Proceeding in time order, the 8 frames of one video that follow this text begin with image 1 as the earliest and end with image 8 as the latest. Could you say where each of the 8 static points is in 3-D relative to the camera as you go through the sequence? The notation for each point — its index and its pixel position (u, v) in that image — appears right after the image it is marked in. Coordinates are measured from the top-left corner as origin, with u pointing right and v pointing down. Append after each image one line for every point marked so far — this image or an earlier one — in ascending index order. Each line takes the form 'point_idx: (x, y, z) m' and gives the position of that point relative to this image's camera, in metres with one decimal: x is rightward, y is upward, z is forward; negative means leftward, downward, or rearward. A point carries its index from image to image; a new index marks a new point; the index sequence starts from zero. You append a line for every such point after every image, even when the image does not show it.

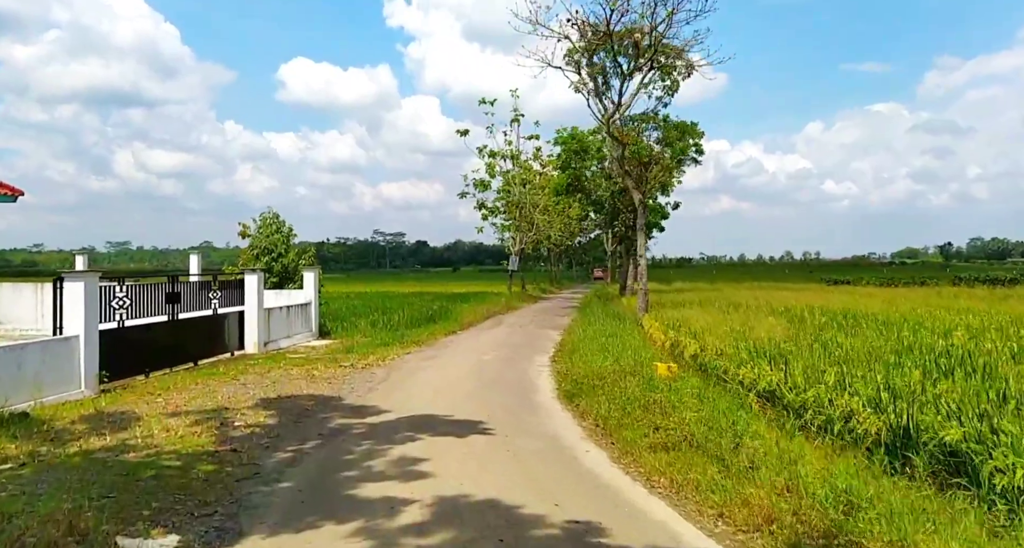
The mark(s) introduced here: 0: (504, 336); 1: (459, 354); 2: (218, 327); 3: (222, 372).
0: (-0.3, -1.9, +19.2) m
1: (-1.0, -1.9, +14.8) m
2: (-6.5, -1.2, +14.1) m
3: (-5.5, -1.8, +12.0) m
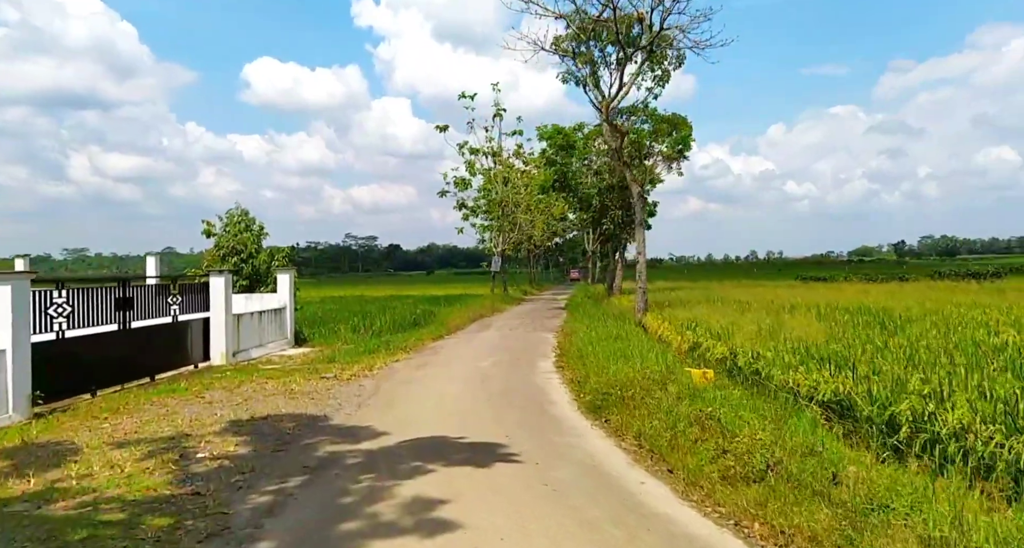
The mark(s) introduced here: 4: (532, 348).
0: (-0.6, -1.9, +17.9) m
1: (-1.1, -1.8, +13.4) m
2: (-6.5, -1.2, +12.5) m
3: (-5.4, -1.9, +10.4) m
4: (+0.6, -1.8, +15.4) m
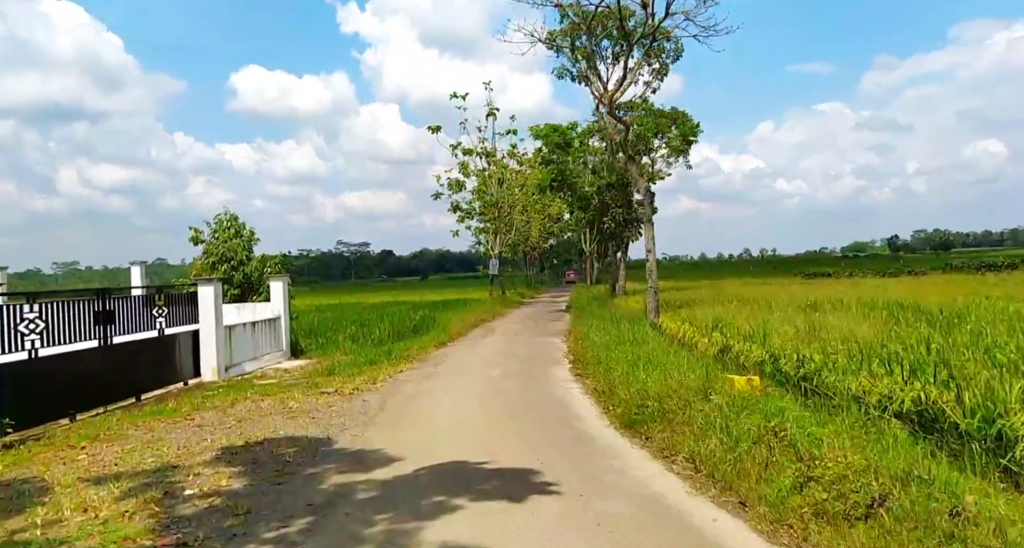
0: (-0.4, -2.0, +17.1) m
1: (-0.8, -1.9, +12.6) m
2: (-6.3, -1.4, +11.6) m
3: (-5.1, -2.0, +9.6) m
4: (+0.8, -1.9, +14.6) m
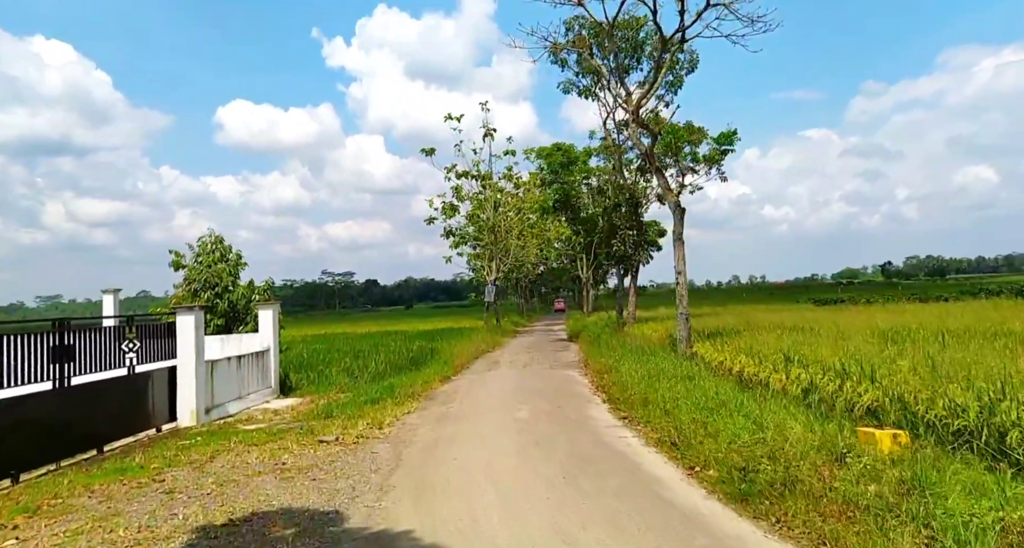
0: (0.0, -2.6, +15.4) m
1: (-0.4, -2.3, +10.9) m
2: (-5.8, -1.8, +9.9) m
3: (-4.6, -2.3, +7.8) m
4: (+1.3, -2.4, +12.9) m
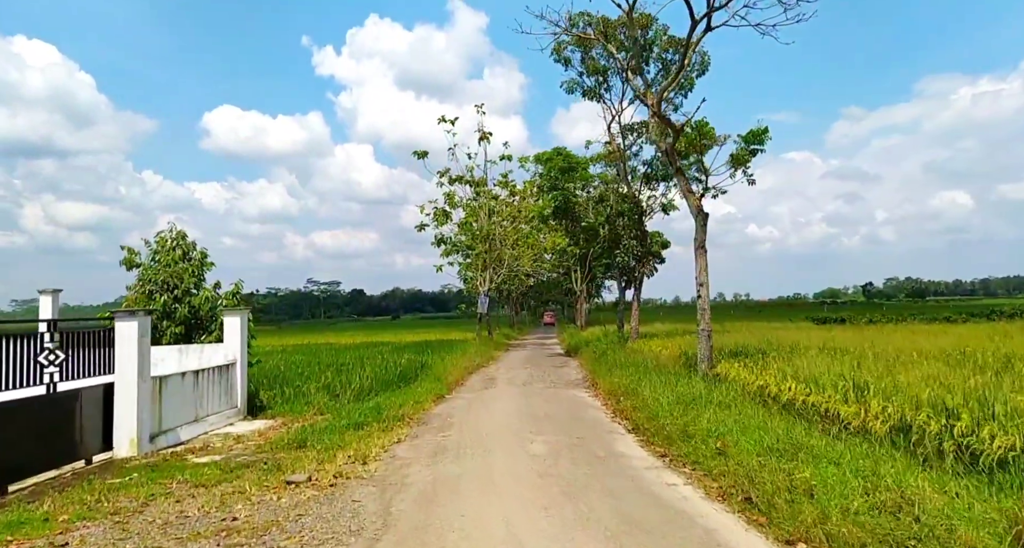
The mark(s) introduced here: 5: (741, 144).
0: (0.0, -2.8, +13.6) m
1: (-0.2, -2.4, +9.1) m
2: (-5.6, -1.8, +8.0) m
3: (-4.4, -2.3, +6.0) m
4: (+1.4, -2.5, +11.2) m
5: (+5.0, +2.9, +13.8) m
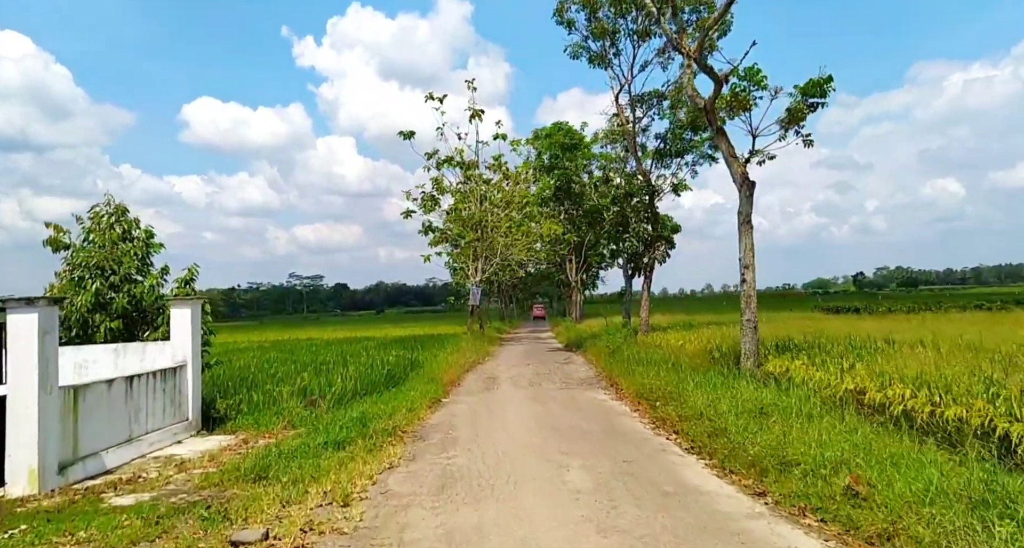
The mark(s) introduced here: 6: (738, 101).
0: (+0.2, -2.4, +11.5) m
1: (+0.1, -2.1, +7.0) m
2: (-5.3, -1.5, +5.7) m
3: (-4.0, -2.0, +3.7) m
4: (+1.6, -2.2, +9.1) m
5: (+5.2, +3.2, +11.7) m
6: (+4.3, +3.3, +12.1) m
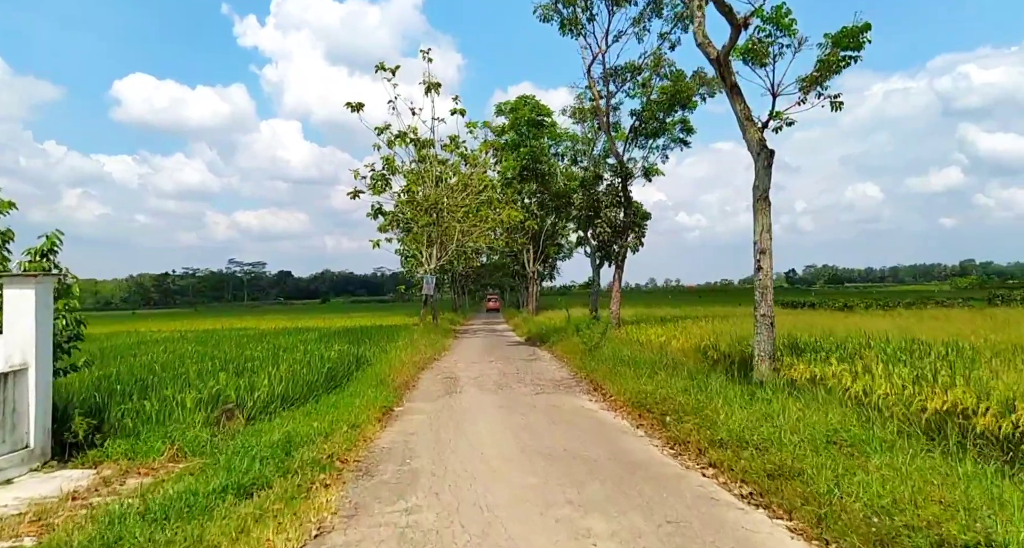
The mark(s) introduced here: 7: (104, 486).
0: (-0.2, -2.1, +9.1) m
1: (0.0, -1.9, +4.6) m
2: (-5.2, -1.2, +2.9) m
3: (-3.8, -1.8, +1.0) m
4: (+1.4, -2.0, +6.8) m
5: (+4.8, +3.4, +9.6) m
6: (+3.9, +3.5, +10.0) m
7: (-4.1, -2.1, +6.4) m
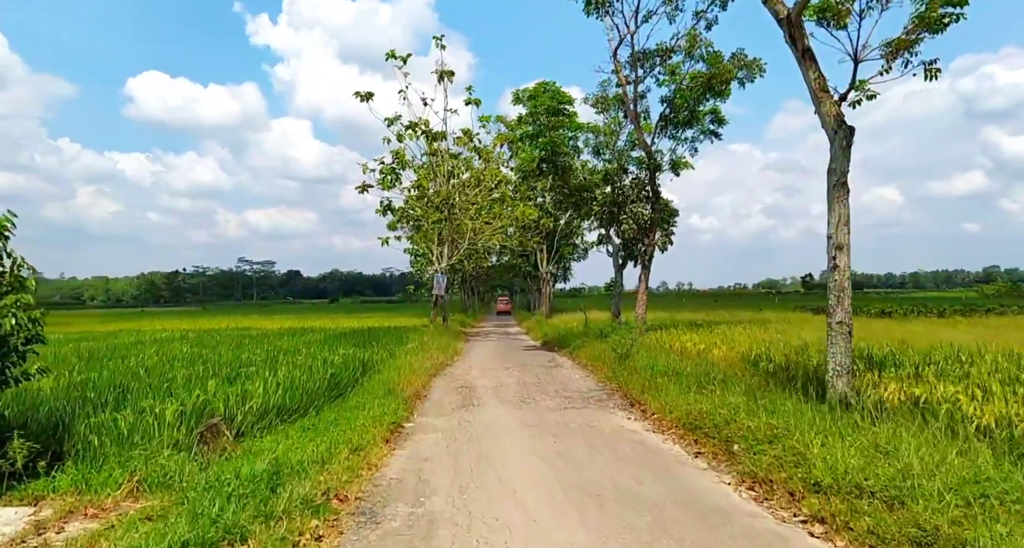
0: (+0.2, -2.1, +7.7) m
1: (+0.3, -1.8, +3.2) m
2: (-4.9, -1.1, +1.5) m
3: (-3.5, -1.7, -0.4) m
4: (+1.8, -1.9, +5.4) m
5: (+5.3, +3.4, +8.1) m
6: (+4.3, +3.5, +8.5) m
7: (-3.7, -2.0, +5.0) m
